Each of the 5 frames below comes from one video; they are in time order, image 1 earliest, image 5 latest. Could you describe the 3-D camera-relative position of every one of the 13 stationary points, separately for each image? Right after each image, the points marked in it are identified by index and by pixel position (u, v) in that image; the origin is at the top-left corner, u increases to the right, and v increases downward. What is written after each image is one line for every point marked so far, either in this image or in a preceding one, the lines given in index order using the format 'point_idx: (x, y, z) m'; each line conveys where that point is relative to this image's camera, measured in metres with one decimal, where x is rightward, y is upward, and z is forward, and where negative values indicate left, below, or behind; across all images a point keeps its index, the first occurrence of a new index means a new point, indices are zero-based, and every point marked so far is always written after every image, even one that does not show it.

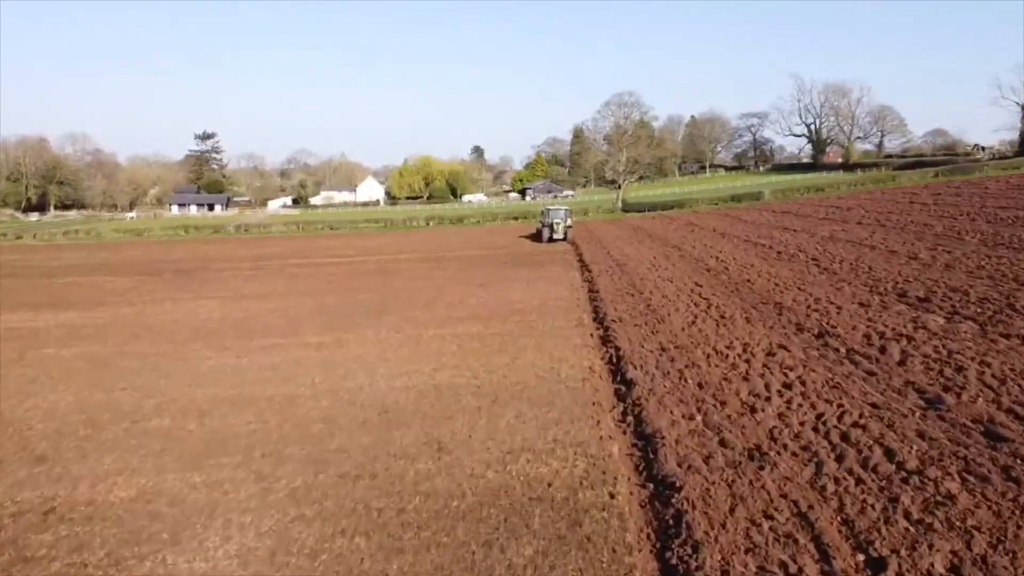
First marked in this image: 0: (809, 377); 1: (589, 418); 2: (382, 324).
0: (+3.8, -1.2, +10.6) m
1: (+0.9, -1.6, +9.8) m
2: (-2.7, -0.8, +17.3) m
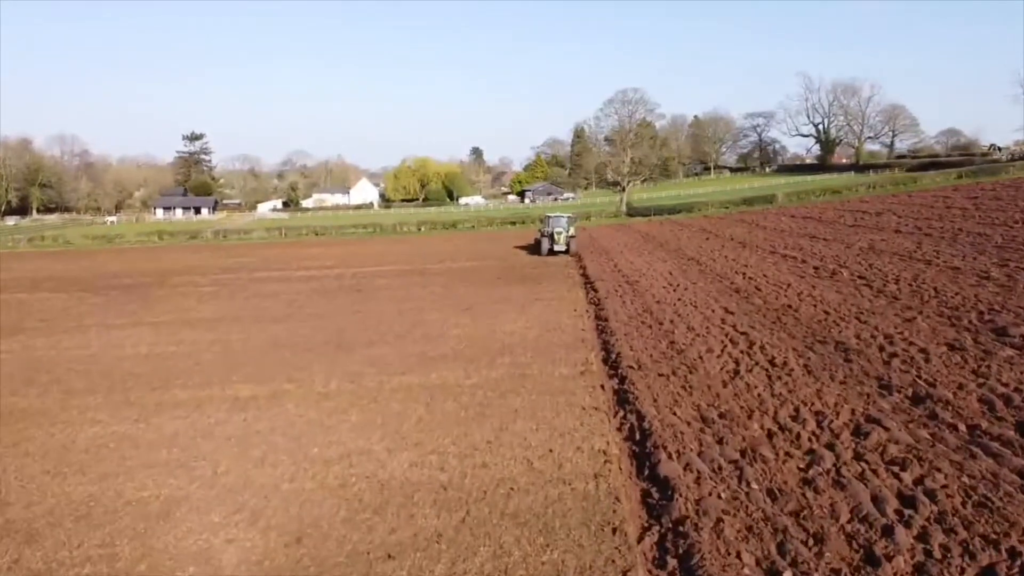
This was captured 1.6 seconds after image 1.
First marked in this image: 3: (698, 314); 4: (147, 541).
0: (+3.6, -1.7, +7.1) m
1: (+0.7, -2.1, +6.3) m
2: (-2.9, -1.3, +13.7) m
3: (+3.8, -0.5, +16.6) m
4: (-3.2, -2.2, +7.1) m
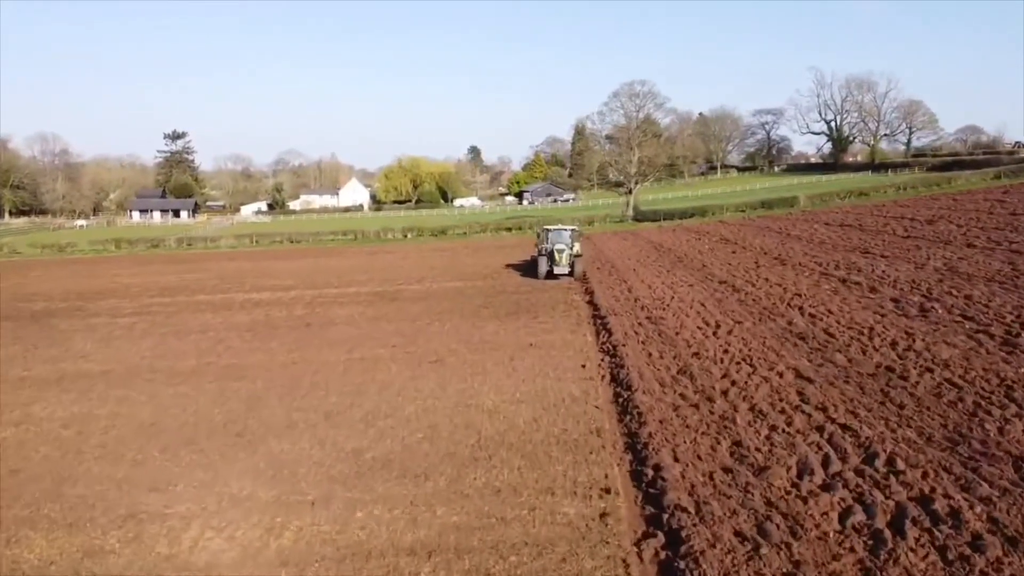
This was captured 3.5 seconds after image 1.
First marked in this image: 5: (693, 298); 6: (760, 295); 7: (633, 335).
0: (+3.4, -2.5, +2.1) m
1: (+0.5, -2.9, +1.3) m
2: (-3.2, -2.1, +8.7) m
3: (+3.5, -1.3, +11.7) m
4: (-3.4, -3.0, +2.2) m
5: (+4.2, -0.2, +19.2) m
6: (+5.6, -0.2, +18.8) m
7: (+2.3, -0.9, +15.6) m
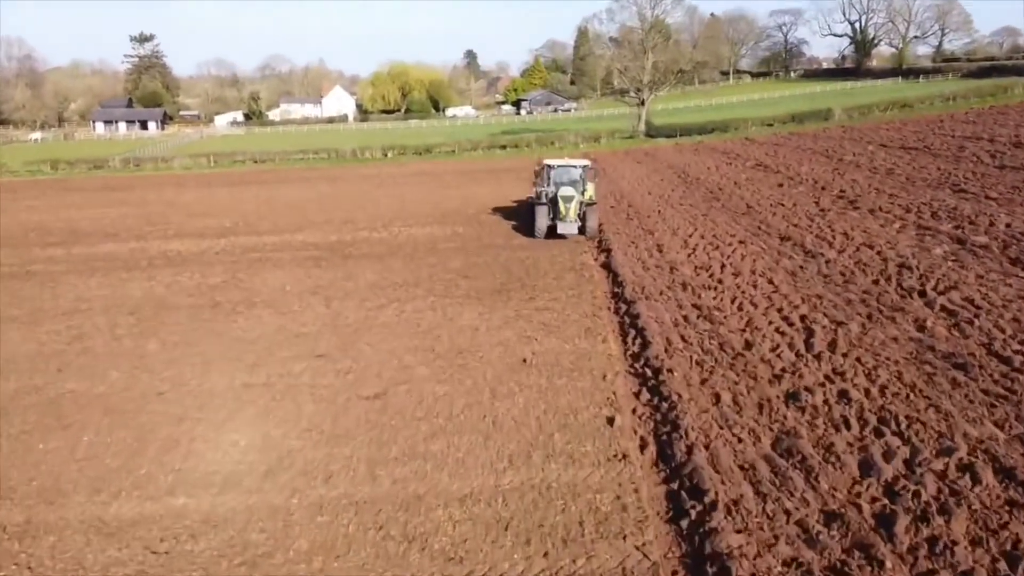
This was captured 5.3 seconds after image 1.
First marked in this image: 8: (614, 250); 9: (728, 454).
0: (+3.2, -3.8, -3.0) m
1: (+0.3, -4.3, -3.7) m
2: (-3.4, -2.7, +3.6) m
3: (+3.3, -1.6, +6.4) m
4: (-3.6, -4.3, -2.9) m
5: (+4.0, +0.3, +13.8) m
6: (+5.4, +0.4, +13.3) m
7: (+2.1, -0.7, +10.2) m
8: (+1.9, +0.7, +15.6) m
9: (+1.9, -1.5, +7.3) m
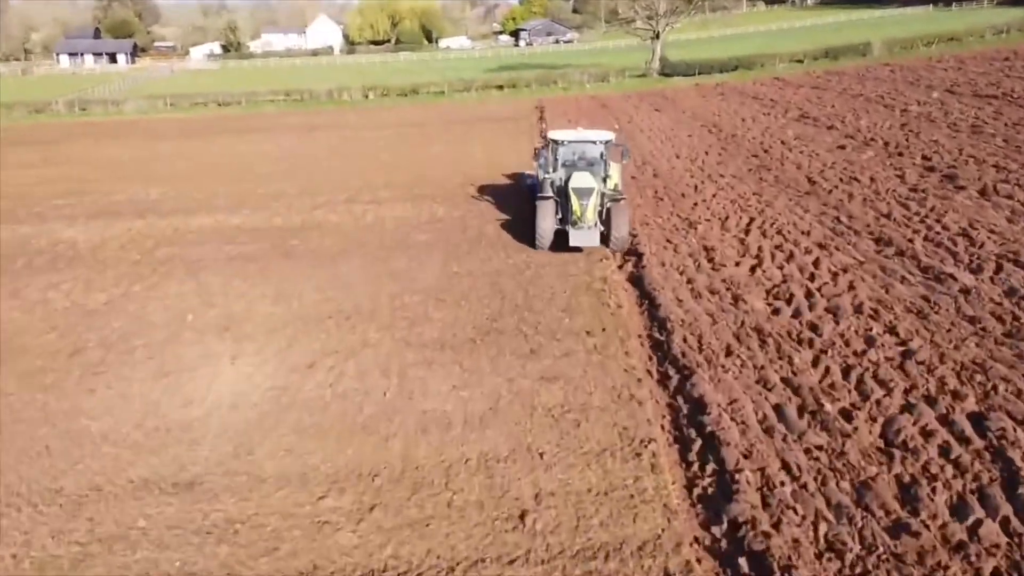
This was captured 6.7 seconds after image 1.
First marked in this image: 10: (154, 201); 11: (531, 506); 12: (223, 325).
0: (+3.2, -5.6, -6.9) m
1: (+0.3, -6.2, -7.6) m
2: (-3.4, -4.0, -0.5) m
3: (+3.3, -2.6, +2.2) m
4: (-3.6, -6.1, -6.8) m
5: (+3.9, -0.2, +9.4) m
6: (+5.4, -0.2, +9.0) m
7: (+2.0, -1.5, +6.0) m
8: (+1.8, +0.4, +11.2) m
9: (+1.8, -2.5, +3.1) m
10: (-7.8, +1.9, +18.0) m
11: (+0.2, -1.6, +6.1) m
12: (-3.6, -0.4, +10.3) m
